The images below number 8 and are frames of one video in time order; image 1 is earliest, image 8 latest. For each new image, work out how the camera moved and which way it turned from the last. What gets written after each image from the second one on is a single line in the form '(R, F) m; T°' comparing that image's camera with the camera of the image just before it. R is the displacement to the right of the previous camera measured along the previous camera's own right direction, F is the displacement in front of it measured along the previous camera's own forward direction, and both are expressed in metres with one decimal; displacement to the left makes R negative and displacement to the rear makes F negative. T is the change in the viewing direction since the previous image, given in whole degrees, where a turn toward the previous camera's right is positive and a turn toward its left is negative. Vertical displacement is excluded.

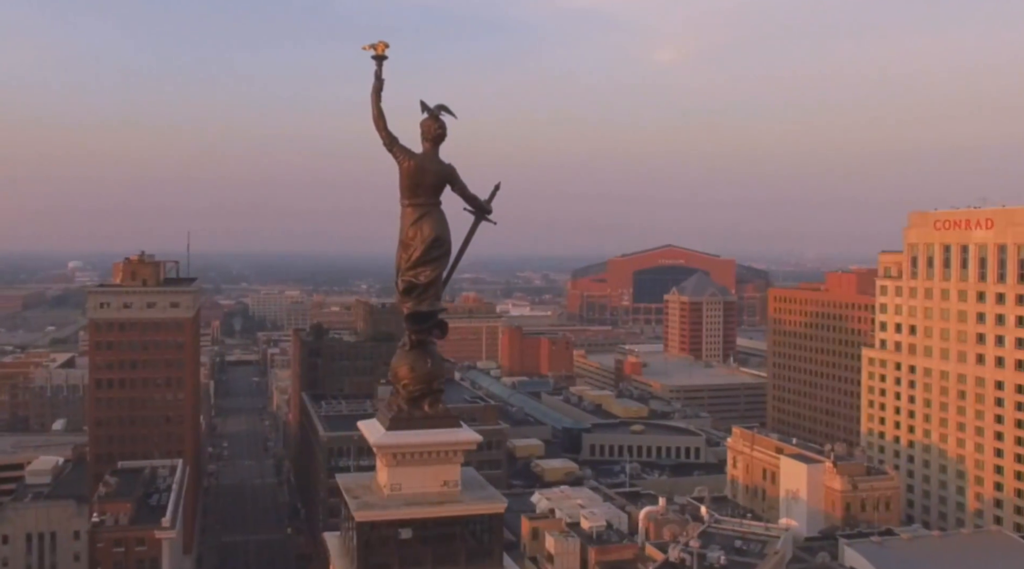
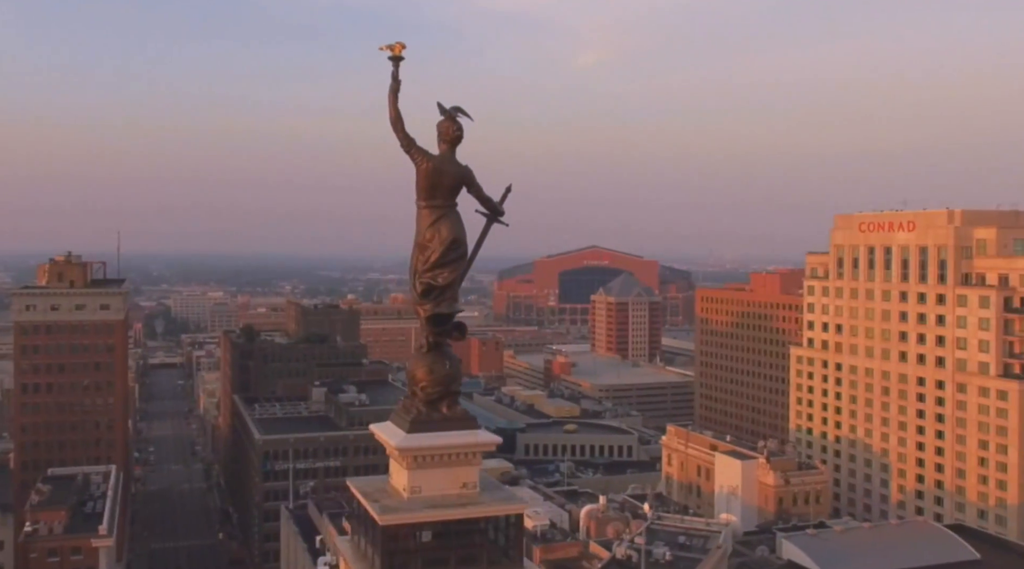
(-1.4, -0.1) m; +5°
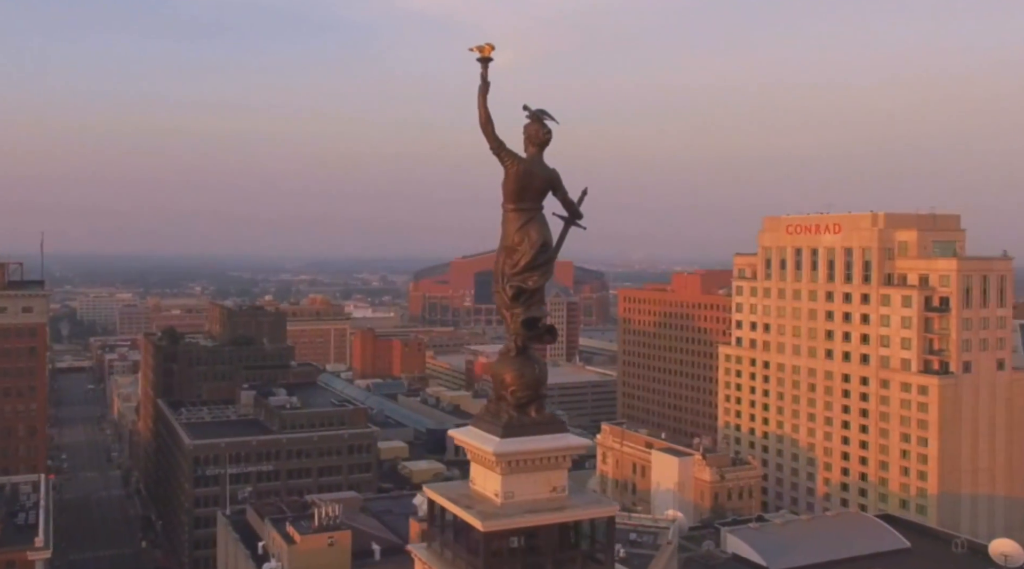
(-2.6, +0.1) m; +6°
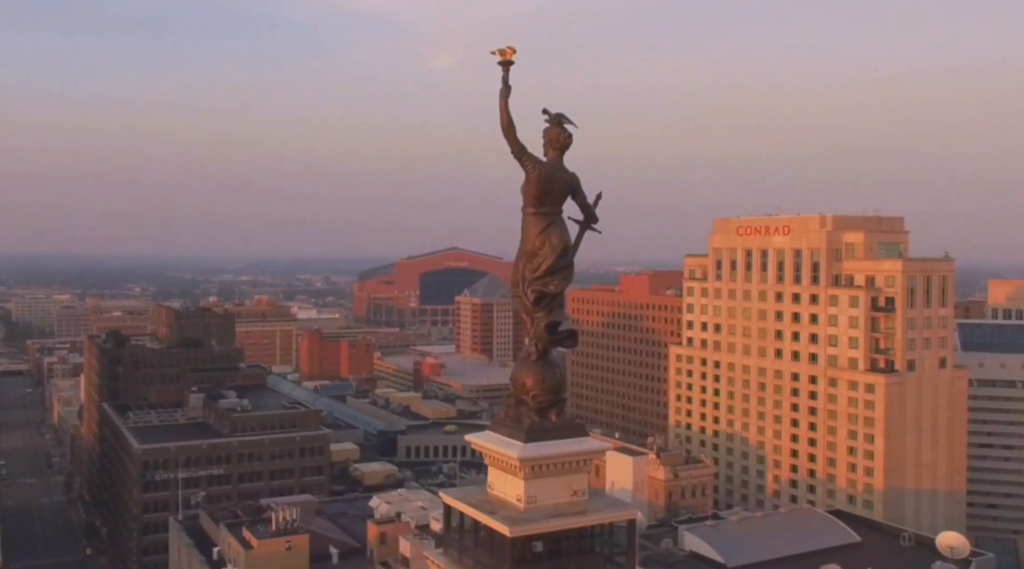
(-1.1, 0.0) m; +4°
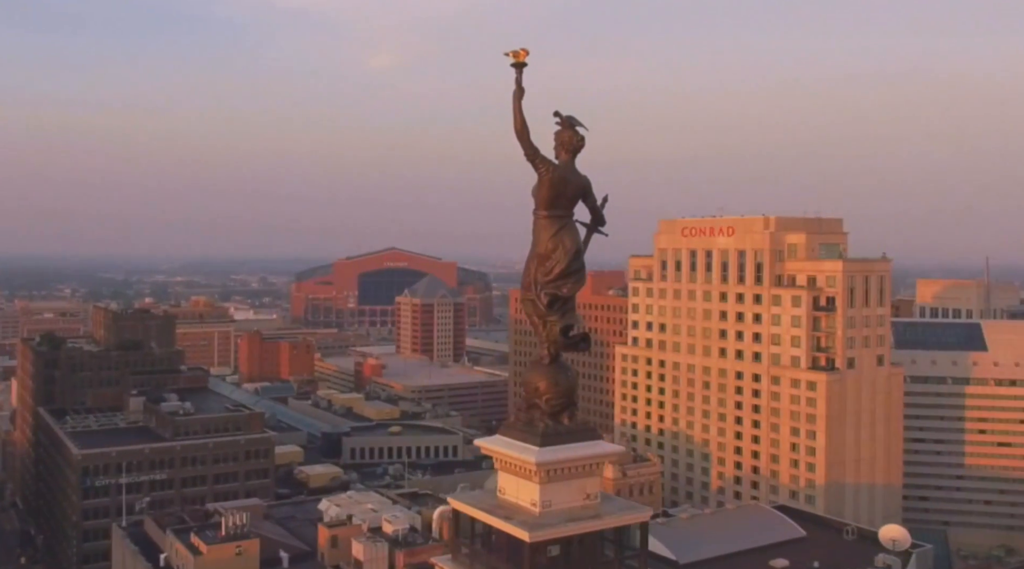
(-1.1, 0.0) m; +4°
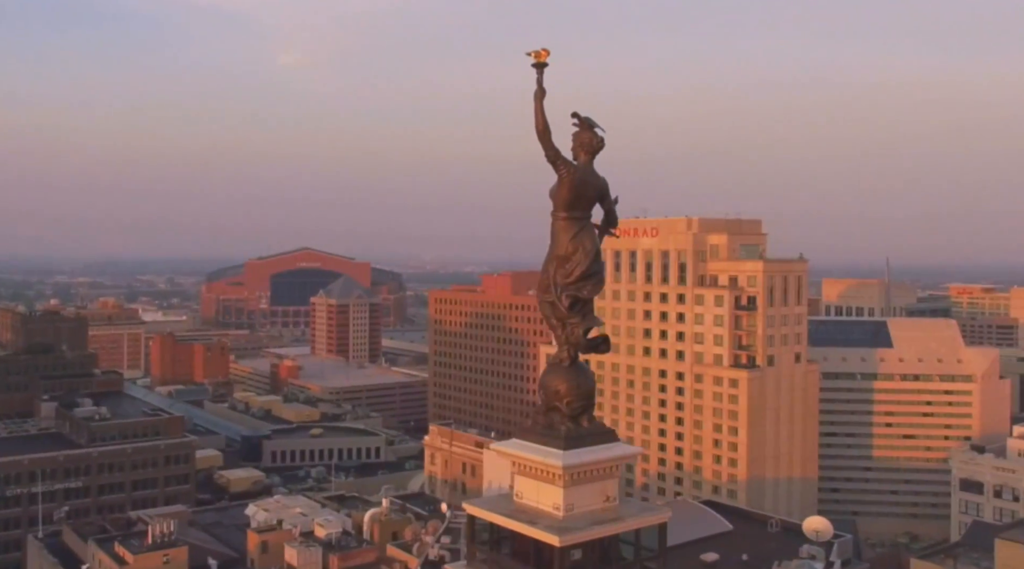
(-1.6, +0.2) m; +5°
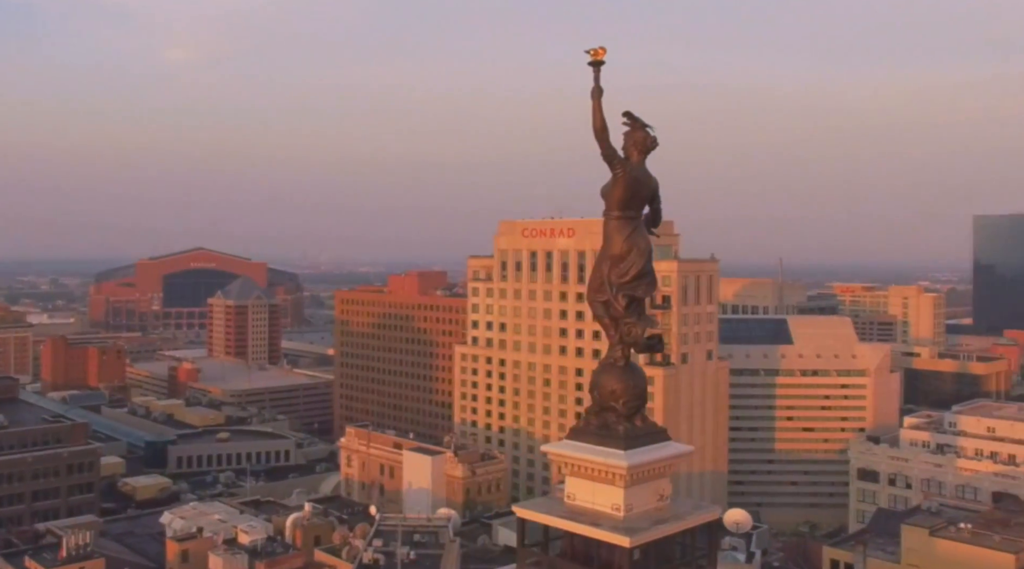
(-2.3, +0.3) m; +7°
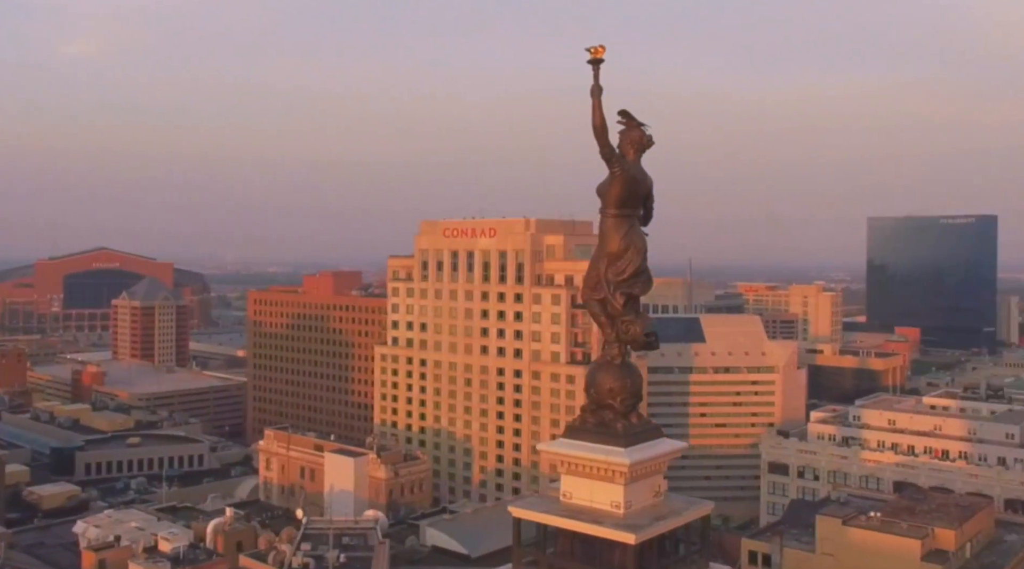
(-1.3, +0.1) m; +5°
